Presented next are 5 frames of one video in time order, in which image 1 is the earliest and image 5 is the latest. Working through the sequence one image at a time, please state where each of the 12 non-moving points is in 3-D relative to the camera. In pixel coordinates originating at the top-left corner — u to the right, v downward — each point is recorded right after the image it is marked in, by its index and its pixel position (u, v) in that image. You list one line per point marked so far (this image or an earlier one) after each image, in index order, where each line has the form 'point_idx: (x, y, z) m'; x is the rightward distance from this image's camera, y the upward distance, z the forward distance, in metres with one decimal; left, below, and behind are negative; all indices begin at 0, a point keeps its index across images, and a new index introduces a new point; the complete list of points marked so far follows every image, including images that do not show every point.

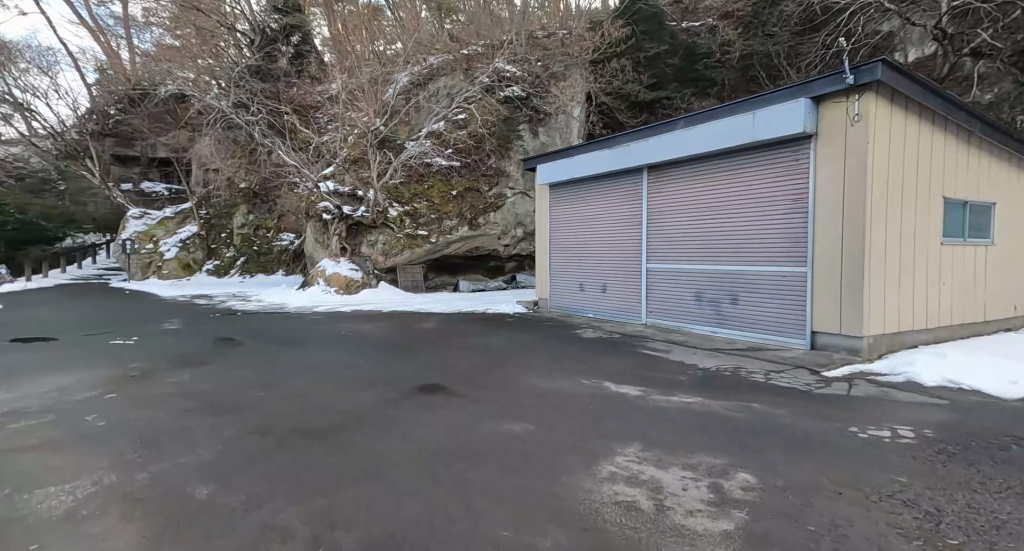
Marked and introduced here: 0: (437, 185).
0: (-2.5, +3.0, +16.8) m
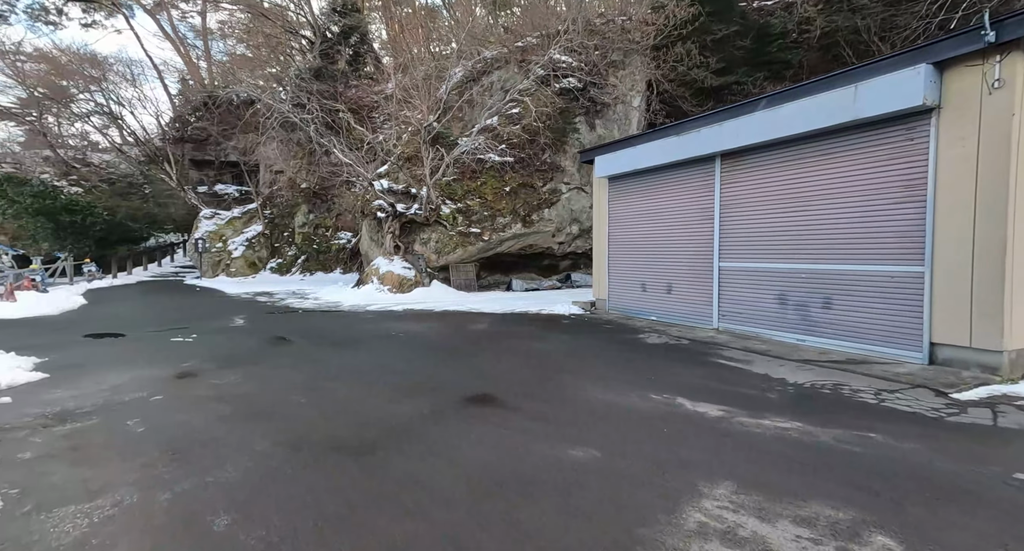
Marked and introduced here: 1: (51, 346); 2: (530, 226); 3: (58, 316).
0: (-0.7, +3.1, +16.5) m
1: (-7.7, -1.2, +8.4) m
2: (+0.5, +1.6, +15.9) m
3: (-10.8, -0.9, +12.0) m
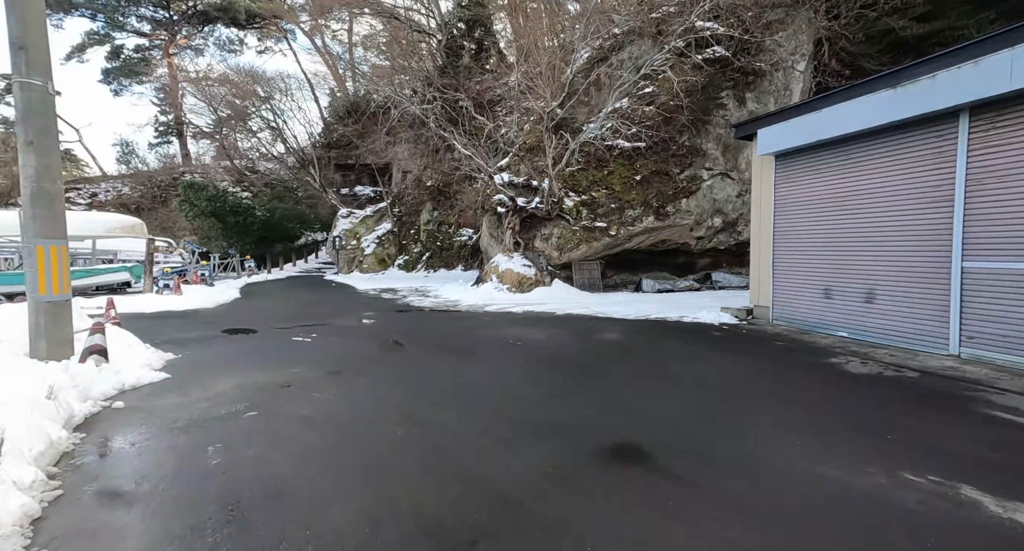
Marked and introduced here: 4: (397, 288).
0: (+3.2, +3.1, +14.9) m
1: (-5.6, -1.1, +8.8) m
2: (+4.2, +1.6, +14.1) m
3: (-7.7, -0.8, +12.9) m
4: (-4.1, -0.5, +18.2) m
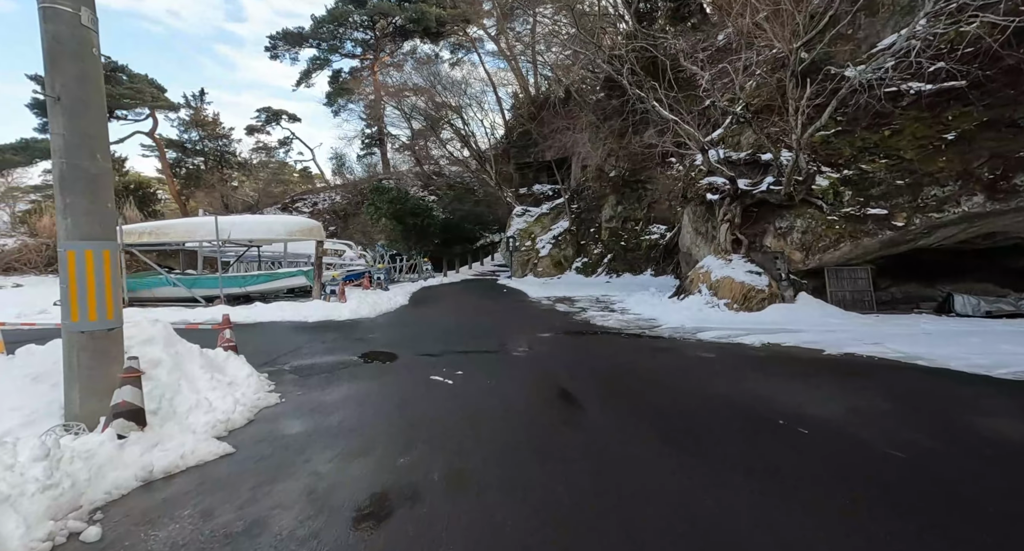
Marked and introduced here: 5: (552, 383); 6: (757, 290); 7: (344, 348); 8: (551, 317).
0: (+7.7, +2.9, +9.7) m
1: (-2.6, -1.3, +7.0) m
2: (+8.4, +1.3, +8.6) m
3: (-3.2, -1.0, +11.6) m
4: (+1.9, -0.6, +15.3) m
5: (+0.5, -1.3, +6.1) m
6: (+5.0, -0.3, +10.2) m
7: (-2.8, -1.2, +8.4) m
8: (+0.9, -1.0, +11.8) m
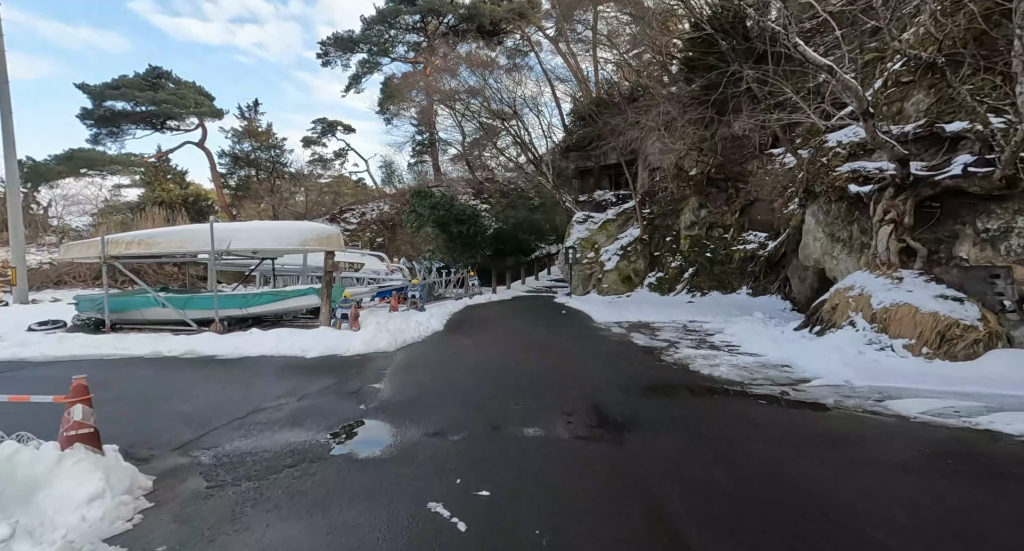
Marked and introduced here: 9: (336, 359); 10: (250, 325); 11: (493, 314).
0: (+8.6, +2.5, +5.8) m
1: (-2.1, -1.5, +4.1) m
2: (+9.1, +1.0, +4.6) m
3: (-2.1, -1.3, +8.8) m
4: (+3.4, -1.1, +12.0) m
5: (+1.0, -1.5, +2.9) m
6: (+5.9, -0.6, +6.5) m
7: (-2.1, -1.5, +5.6) m
8: (+2.0, -1.4, +8.5) m
9: (-2.9, -1.3, +8.3) m
10: (-5.7, -1.1, +10.9) m
11: (-0.6, -1.1, +14.3) m
